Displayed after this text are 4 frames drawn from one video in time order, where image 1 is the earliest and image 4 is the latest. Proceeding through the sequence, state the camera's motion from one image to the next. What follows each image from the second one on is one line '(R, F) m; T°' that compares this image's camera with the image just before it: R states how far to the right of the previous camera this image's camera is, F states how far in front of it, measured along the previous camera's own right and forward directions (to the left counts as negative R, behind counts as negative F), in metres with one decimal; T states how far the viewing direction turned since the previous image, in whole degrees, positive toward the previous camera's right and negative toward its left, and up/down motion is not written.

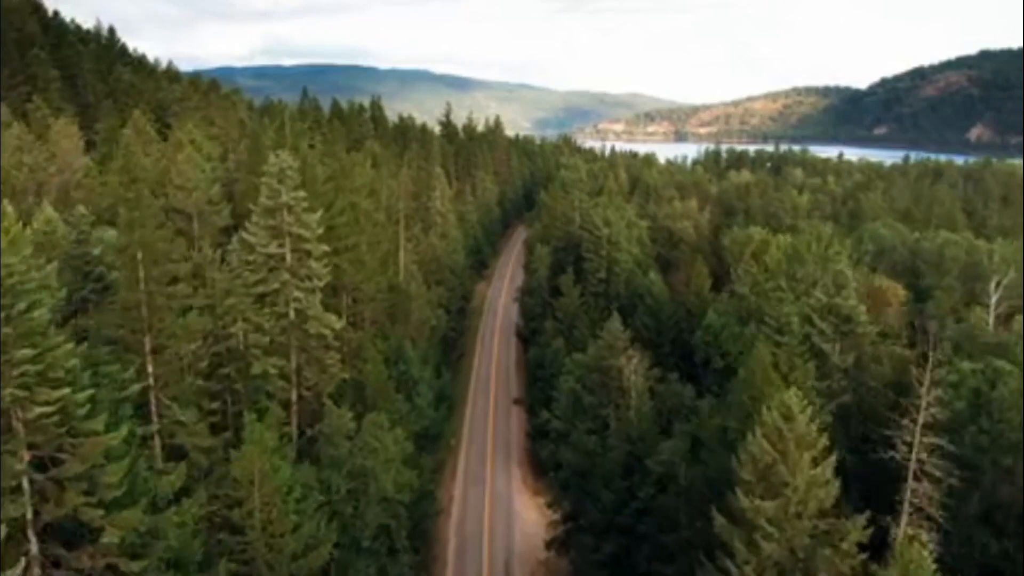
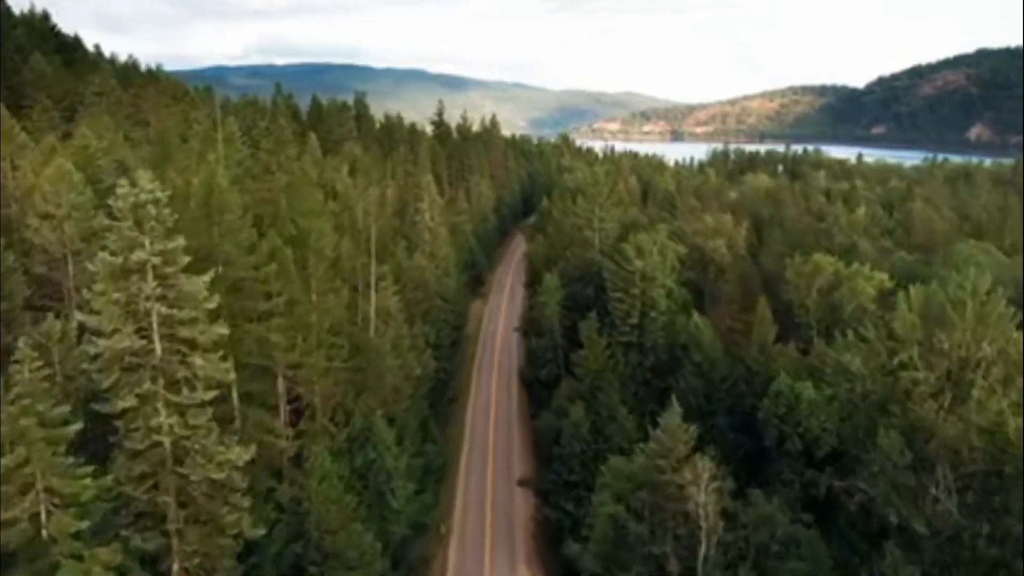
(-0.5, +13.4) m; 0°
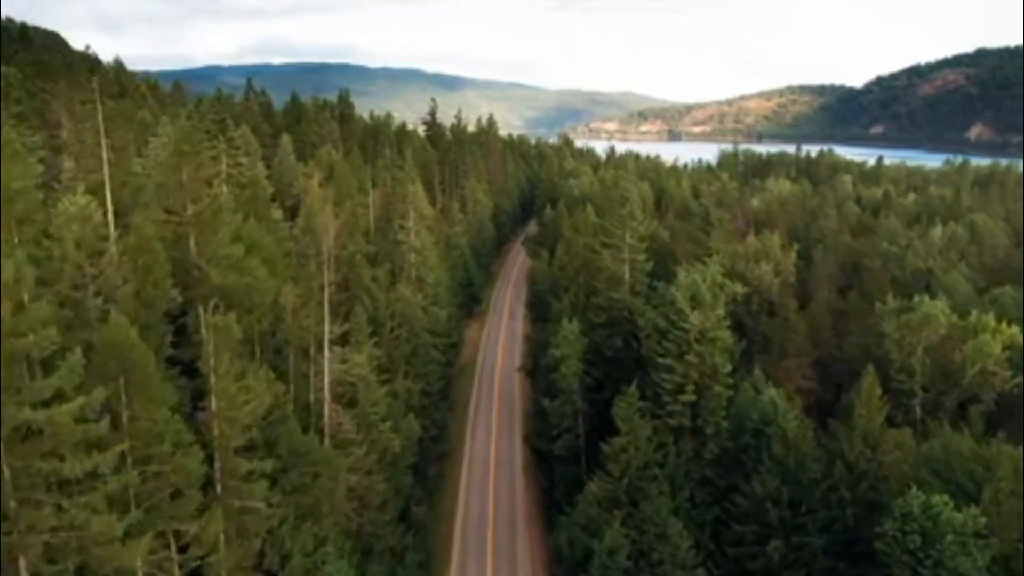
(-0.5, +12.3) m; 0°
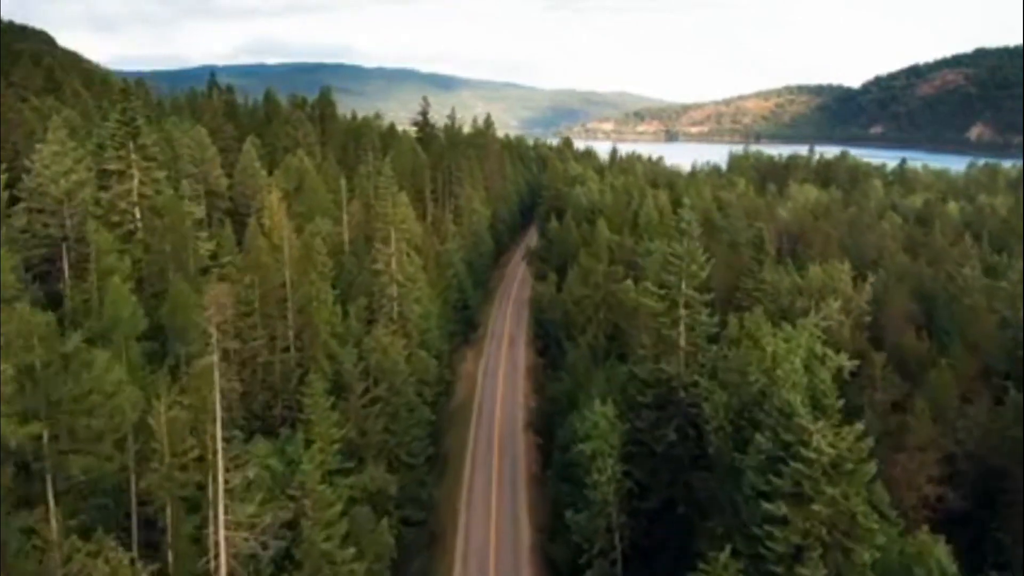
(-0.5, +12.2) m; 0°
